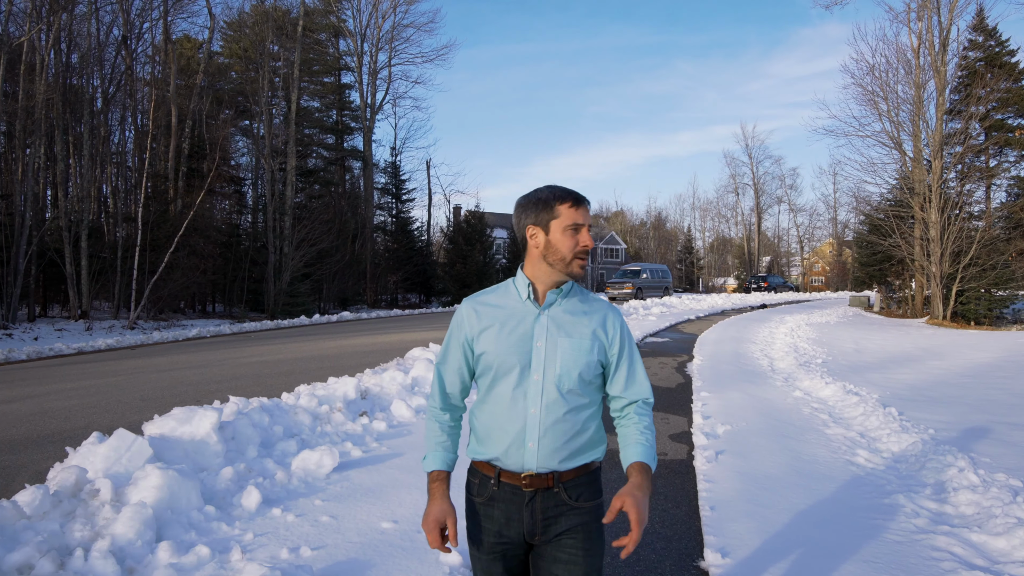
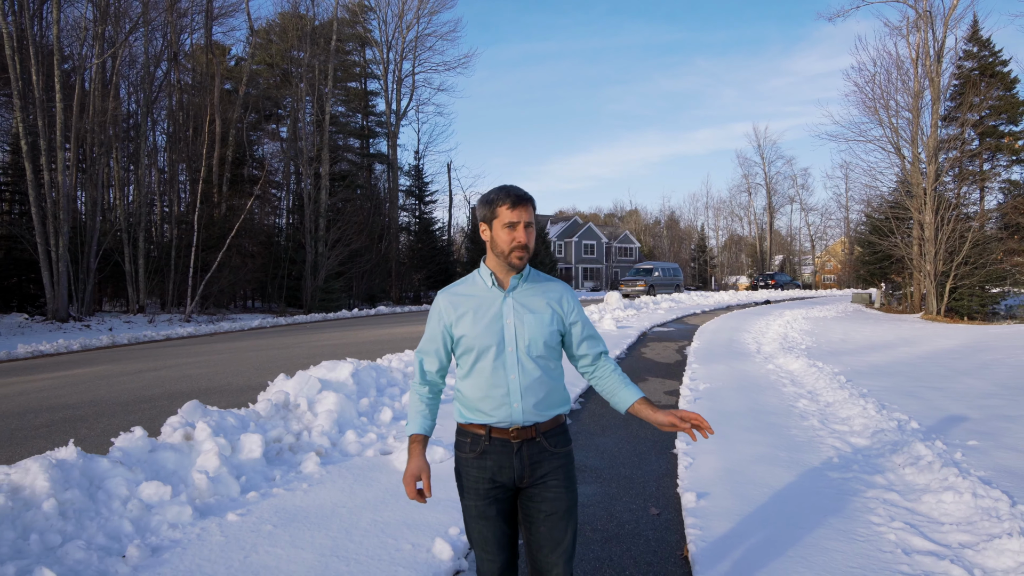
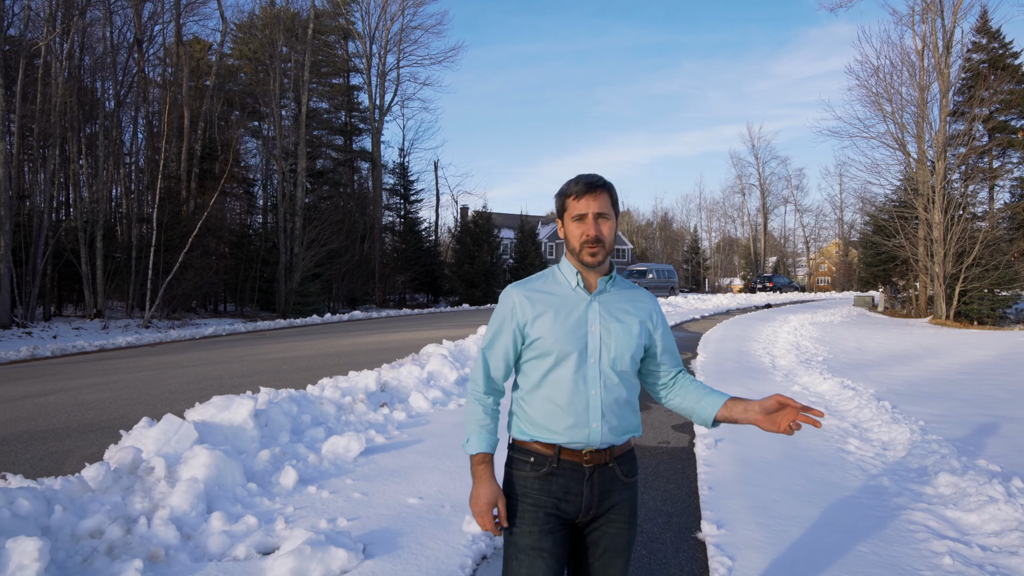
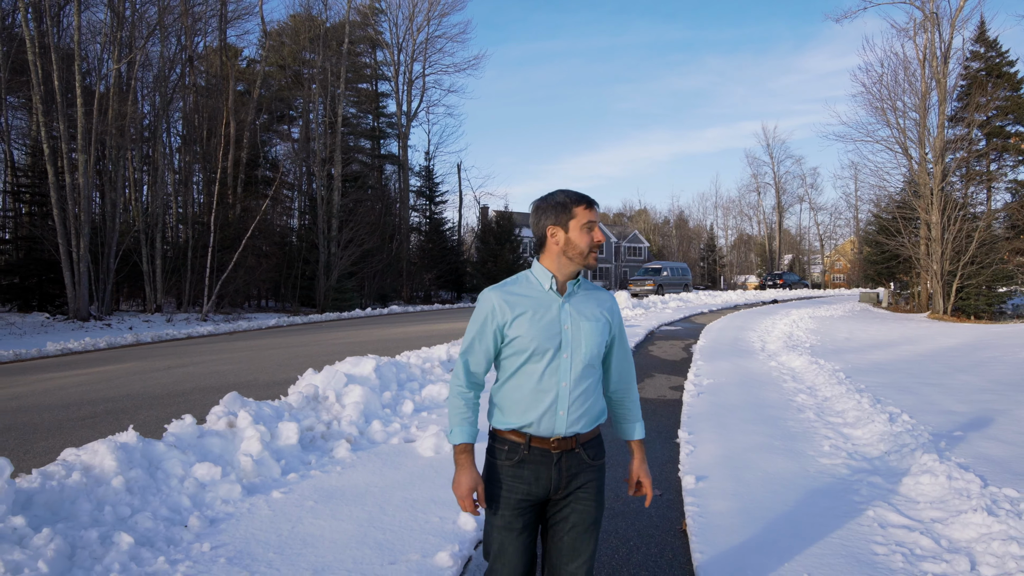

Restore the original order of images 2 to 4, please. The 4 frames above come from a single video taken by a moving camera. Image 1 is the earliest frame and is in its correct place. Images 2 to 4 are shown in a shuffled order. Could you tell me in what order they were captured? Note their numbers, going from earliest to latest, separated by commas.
3, 2, 4
